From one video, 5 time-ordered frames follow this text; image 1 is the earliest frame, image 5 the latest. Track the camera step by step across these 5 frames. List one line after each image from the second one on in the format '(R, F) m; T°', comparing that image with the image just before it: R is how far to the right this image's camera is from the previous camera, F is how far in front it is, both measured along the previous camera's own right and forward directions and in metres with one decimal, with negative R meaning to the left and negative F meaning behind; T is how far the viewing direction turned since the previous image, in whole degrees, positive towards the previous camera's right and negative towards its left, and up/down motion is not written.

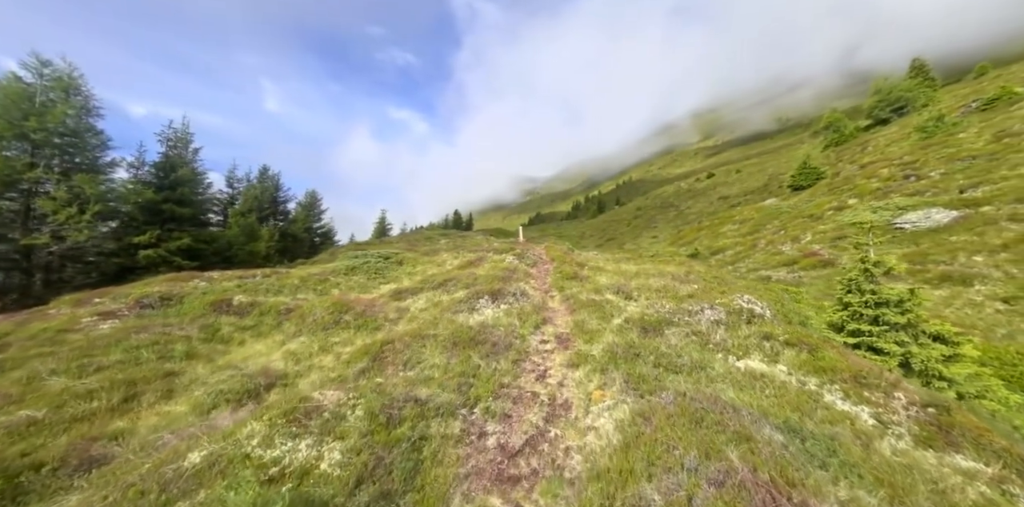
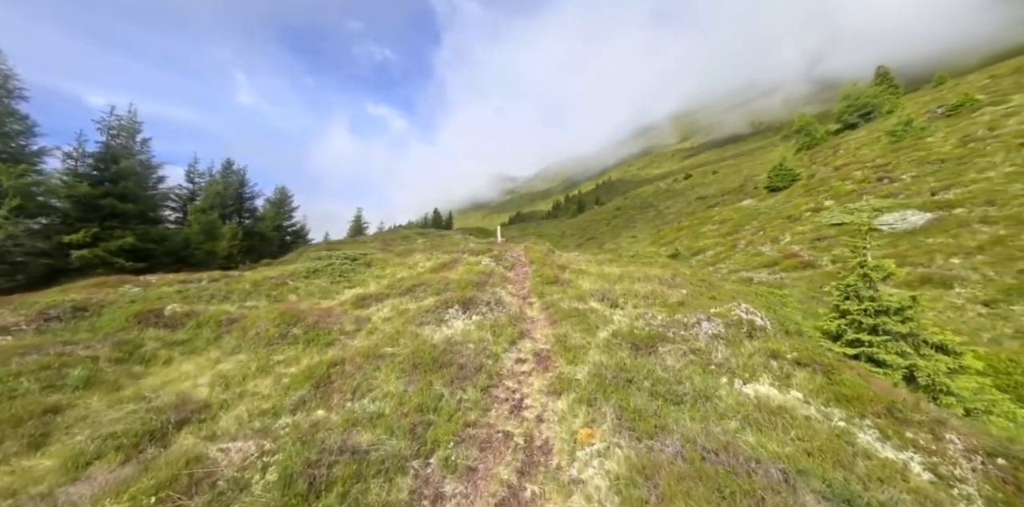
(+0.3, +1.9) m; +3°
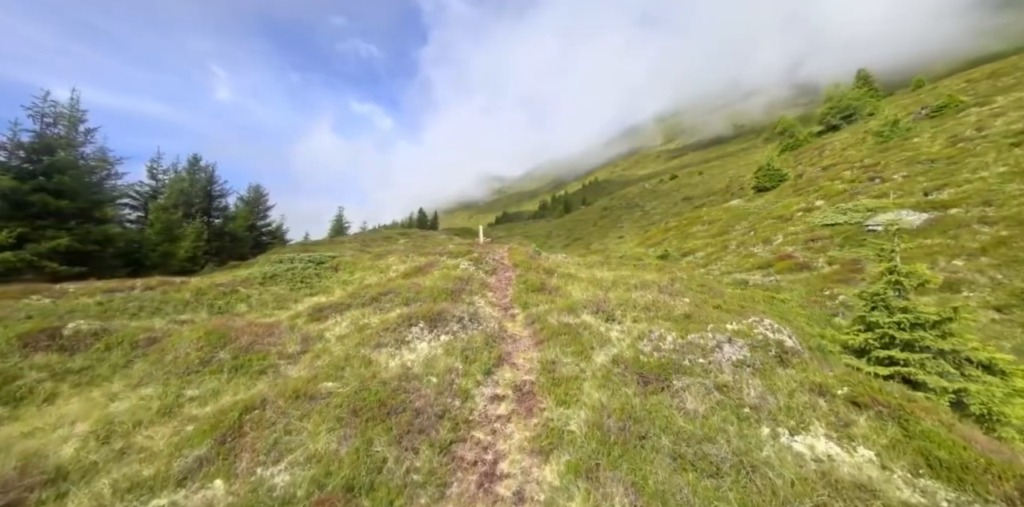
(+0.3, +2.6) m; +2°
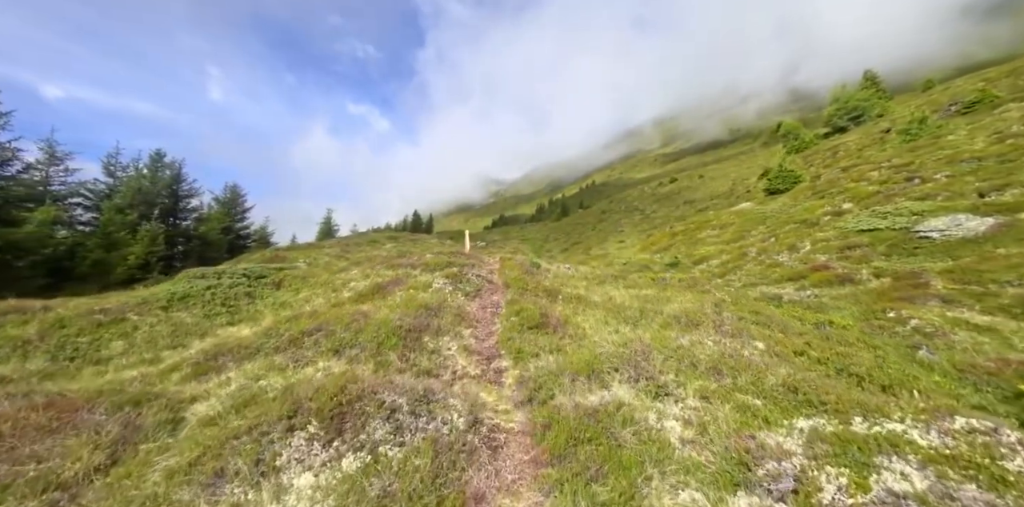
(+0.3, +6.2) m; +1°
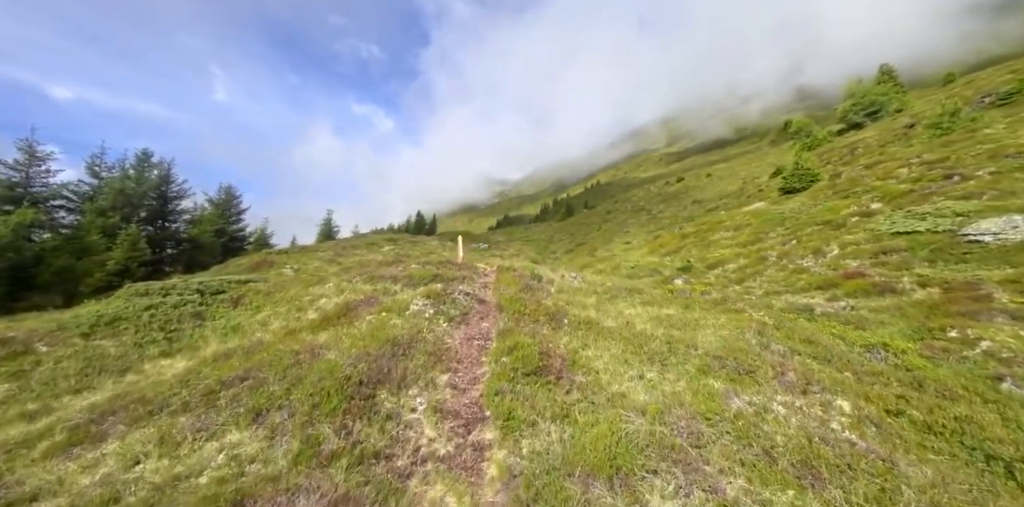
(+0.4, +3.4) m; -1°
